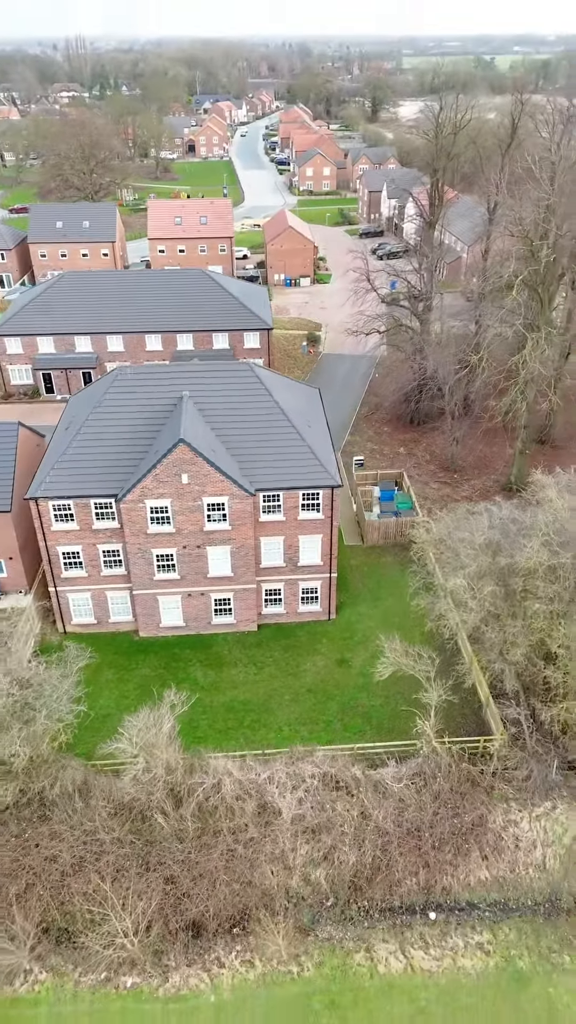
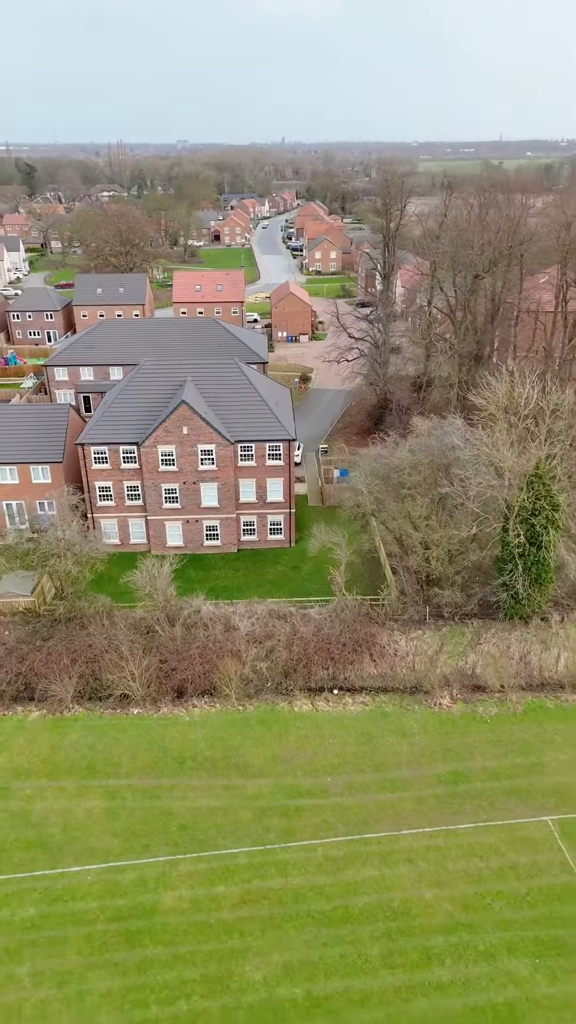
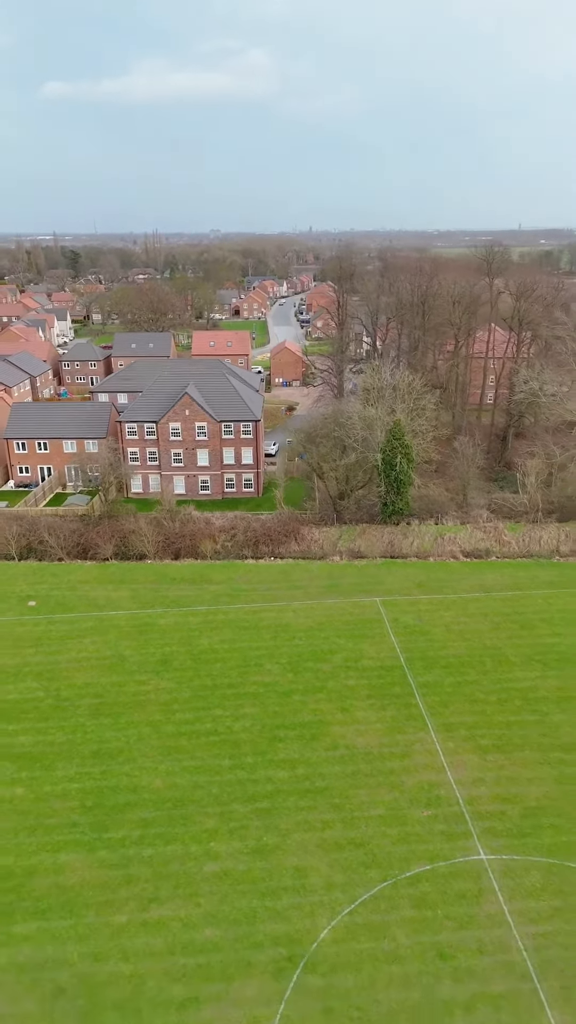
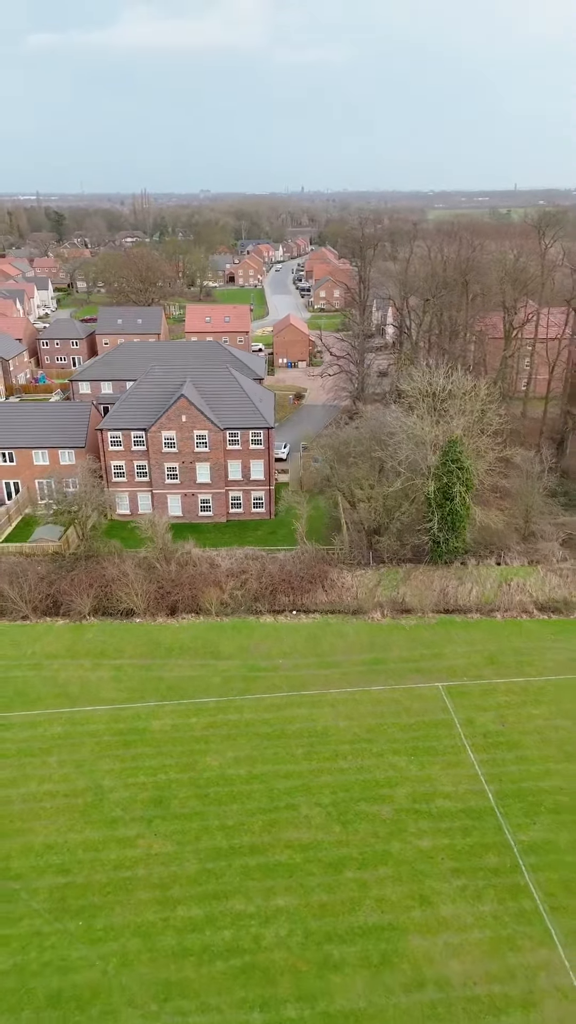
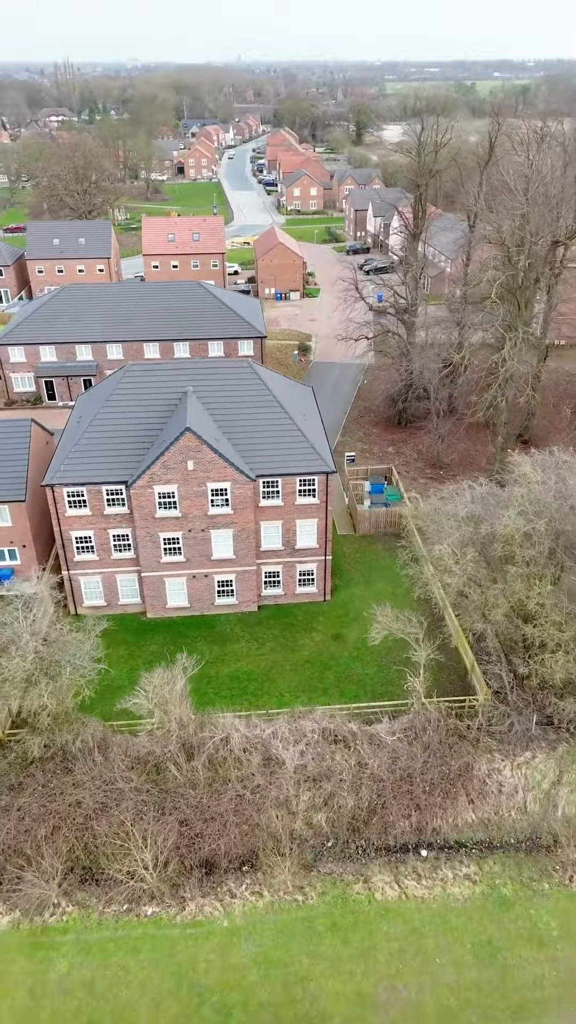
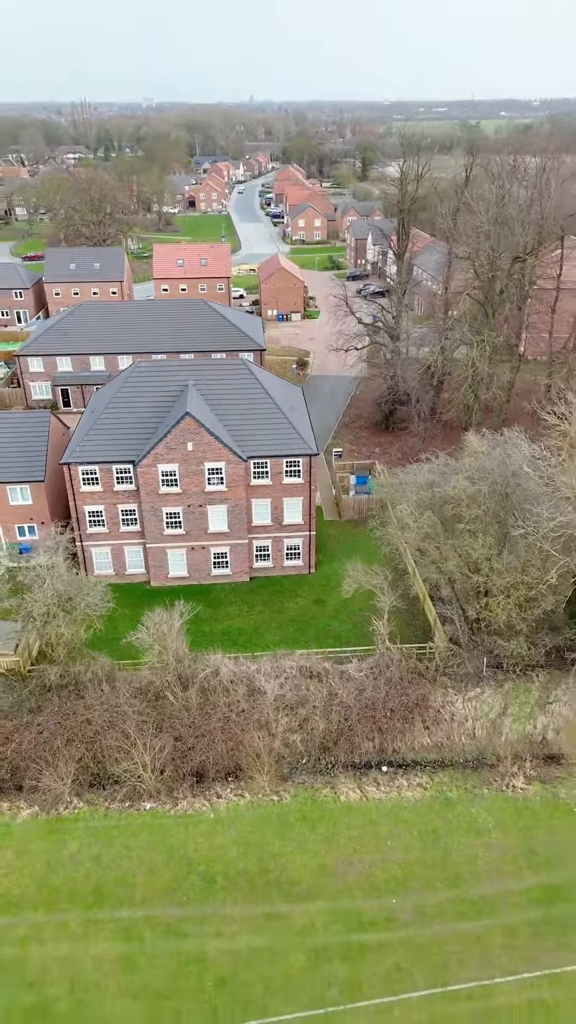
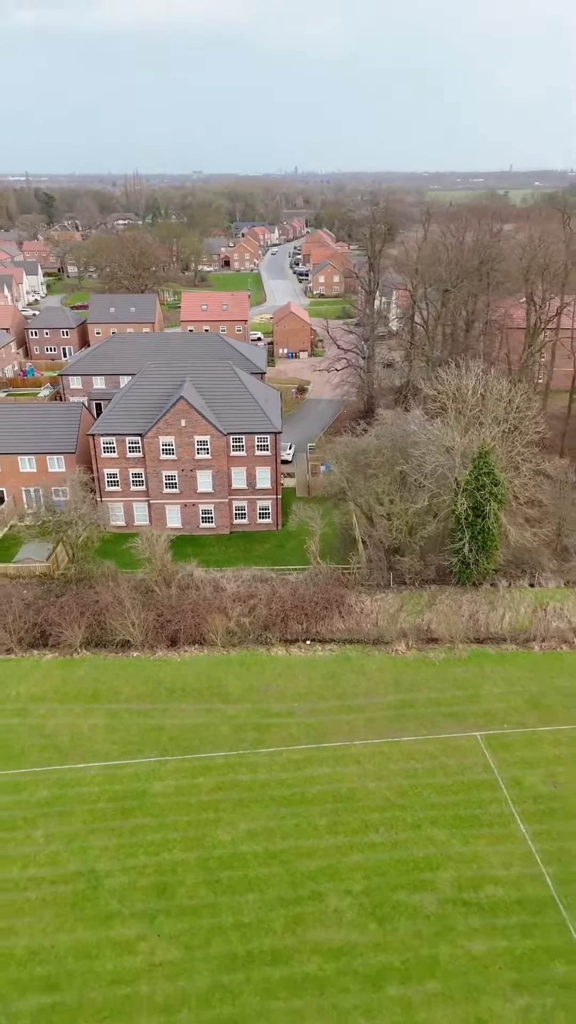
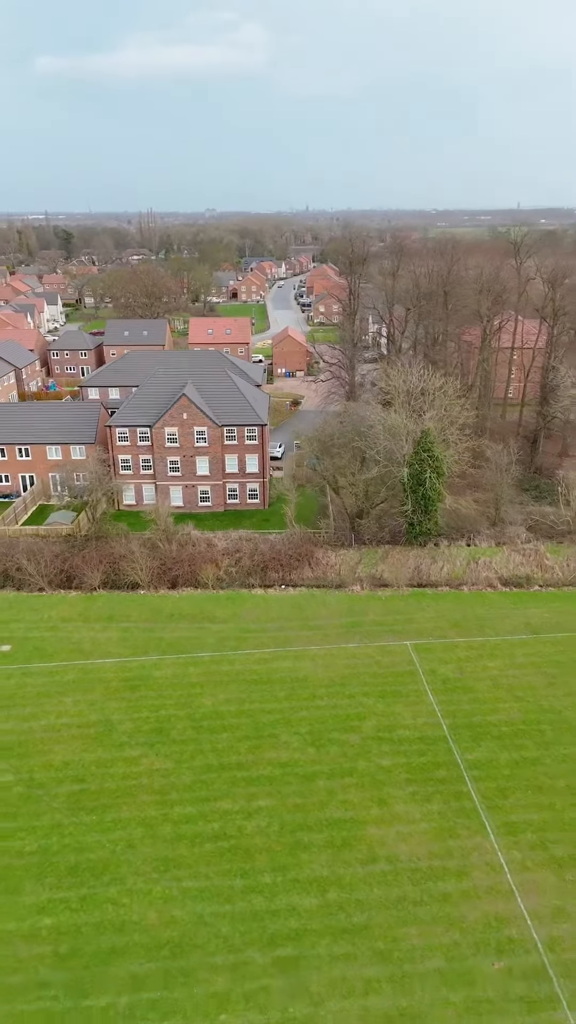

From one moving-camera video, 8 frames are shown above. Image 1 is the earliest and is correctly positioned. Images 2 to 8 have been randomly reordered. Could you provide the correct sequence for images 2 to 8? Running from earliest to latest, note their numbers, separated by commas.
5, 6, 2, 7, 4, 8, 3
